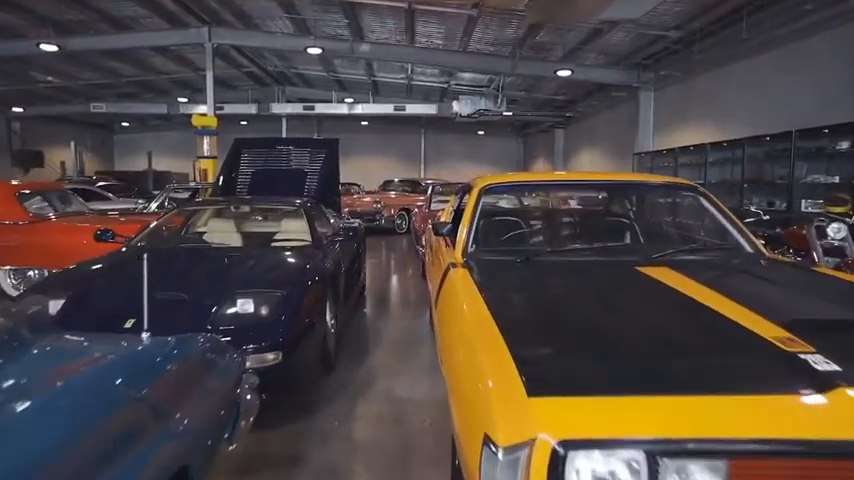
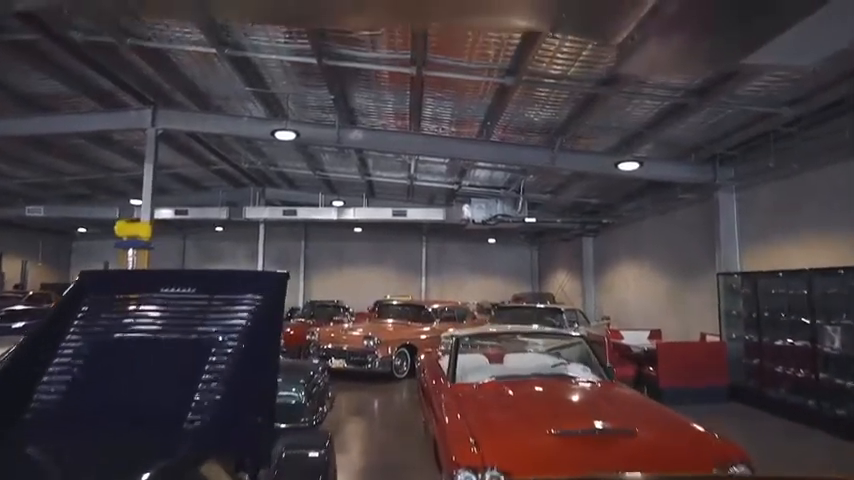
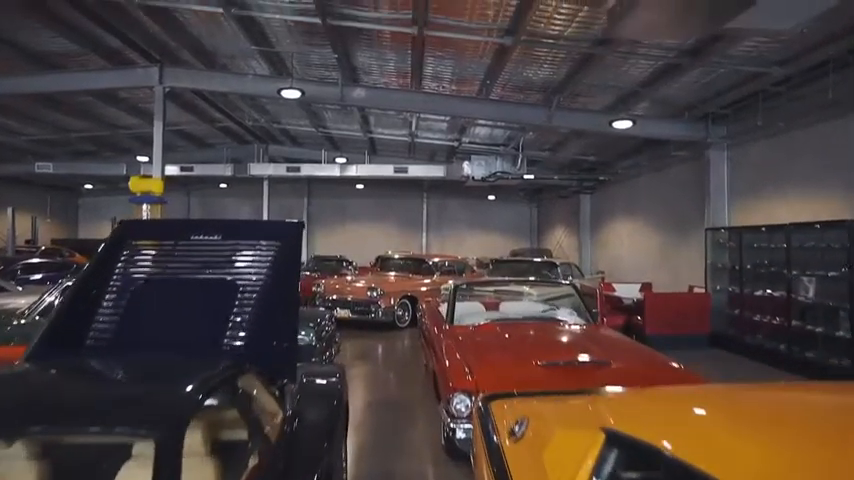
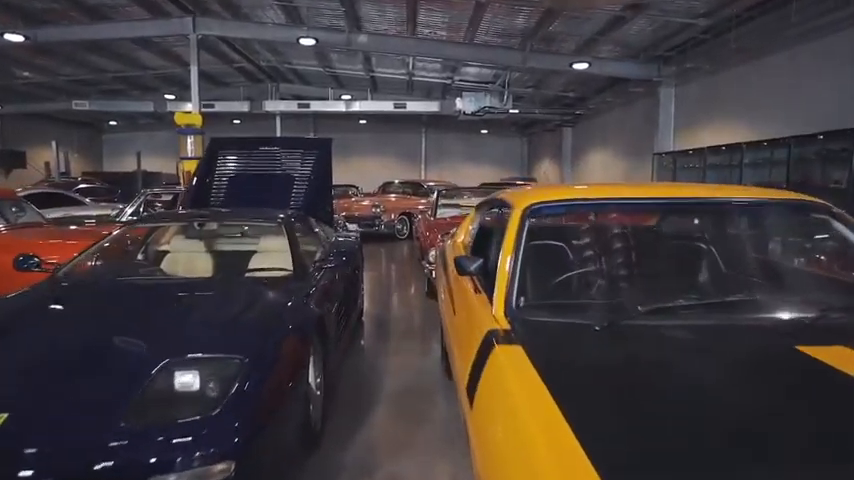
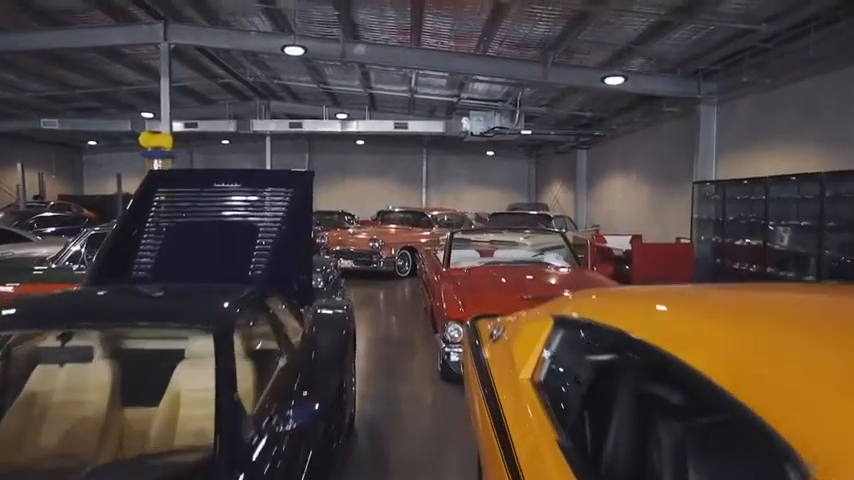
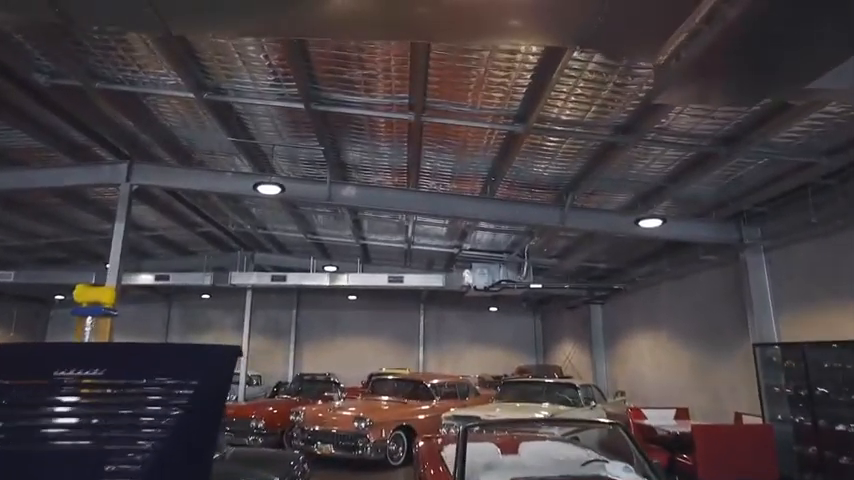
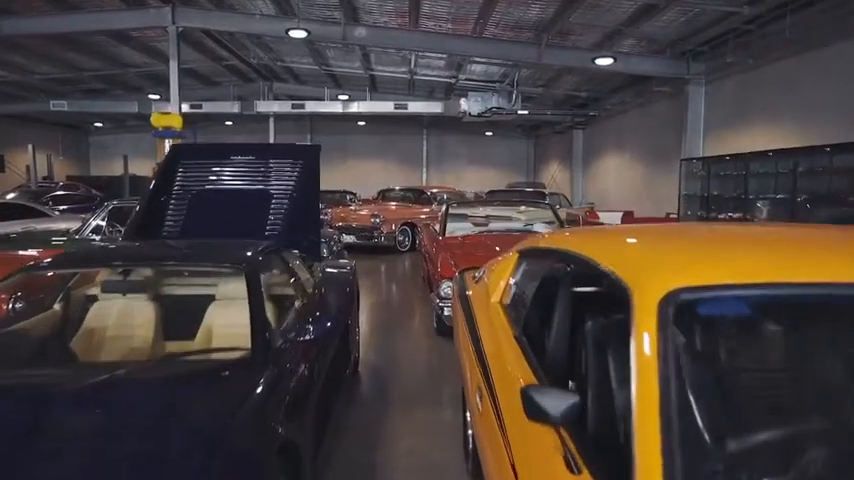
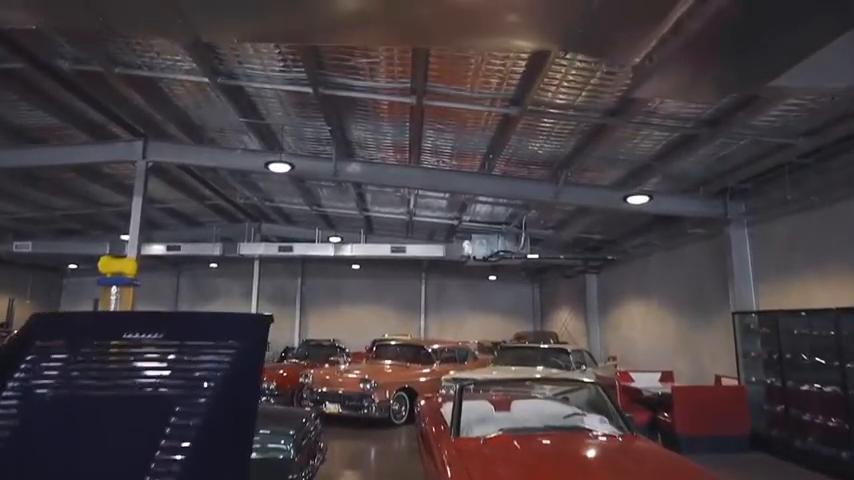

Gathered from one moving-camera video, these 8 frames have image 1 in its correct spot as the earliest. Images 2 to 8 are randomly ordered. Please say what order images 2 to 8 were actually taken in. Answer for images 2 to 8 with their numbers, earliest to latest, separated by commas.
4, 7, 5, 3, 2, 8, 6
